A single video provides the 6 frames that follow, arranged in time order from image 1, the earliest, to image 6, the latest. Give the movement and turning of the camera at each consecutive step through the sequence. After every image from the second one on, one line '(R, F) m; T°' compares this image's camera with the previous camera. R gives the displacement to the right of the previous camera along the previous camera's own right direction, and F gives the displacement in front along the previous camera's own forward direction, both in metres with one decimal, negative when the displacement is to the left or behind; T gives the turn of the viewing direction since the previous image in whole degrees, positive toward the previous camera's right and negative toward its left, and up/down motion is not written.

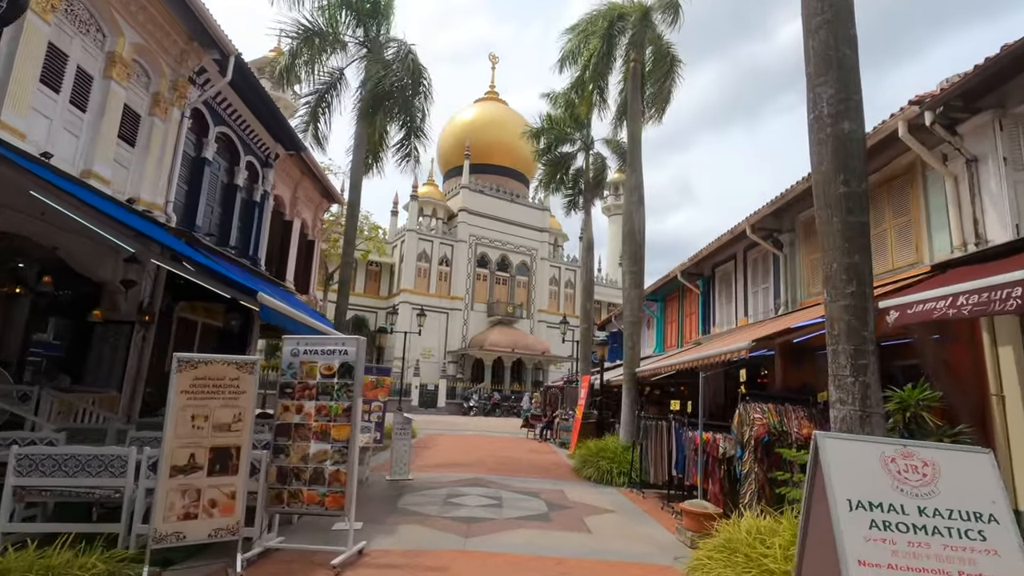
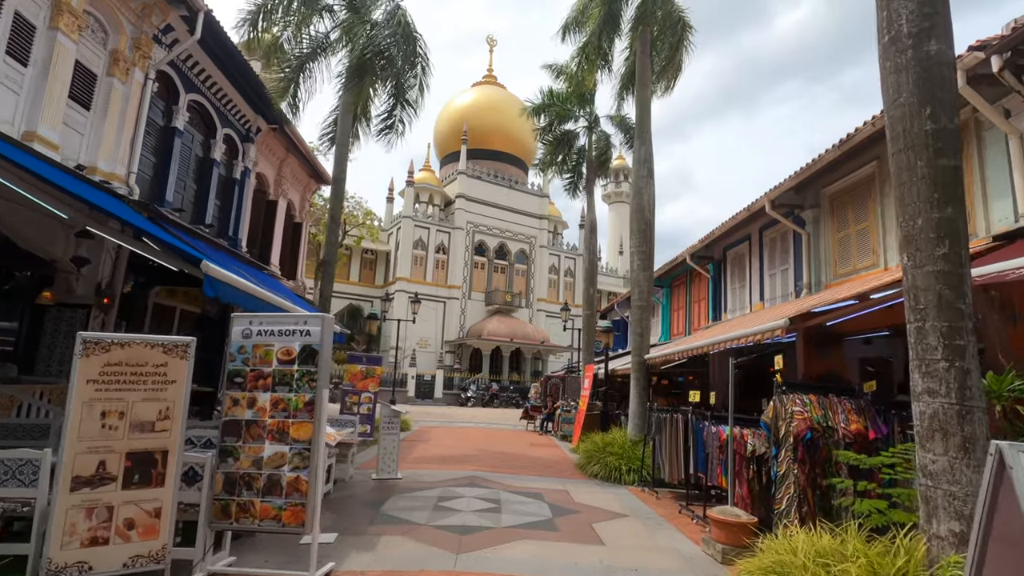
(0.0, +0.9) m; 0°
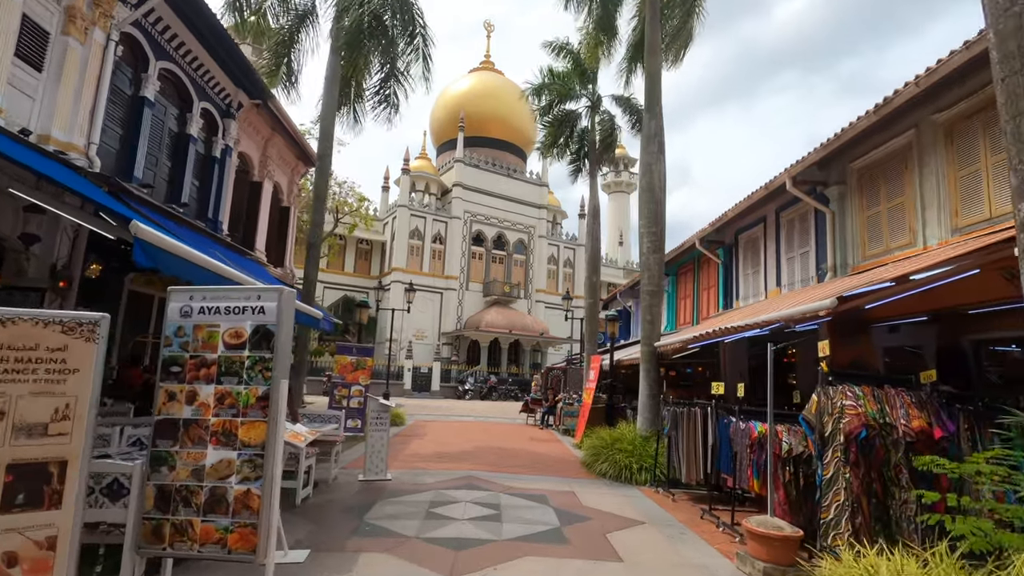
(0.0, +0.8) m; 0°
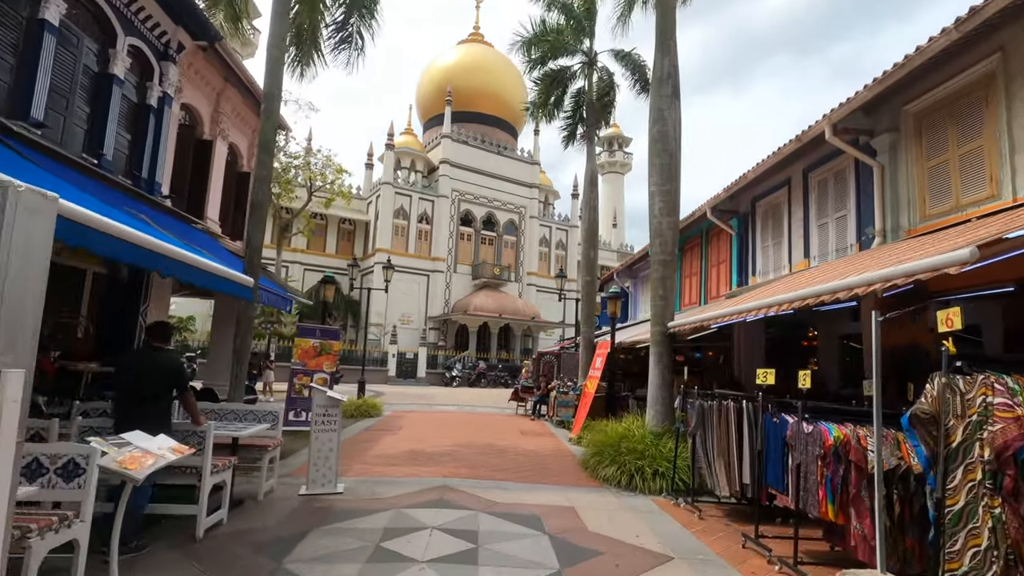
(+0.1, +1.6) m; +1°
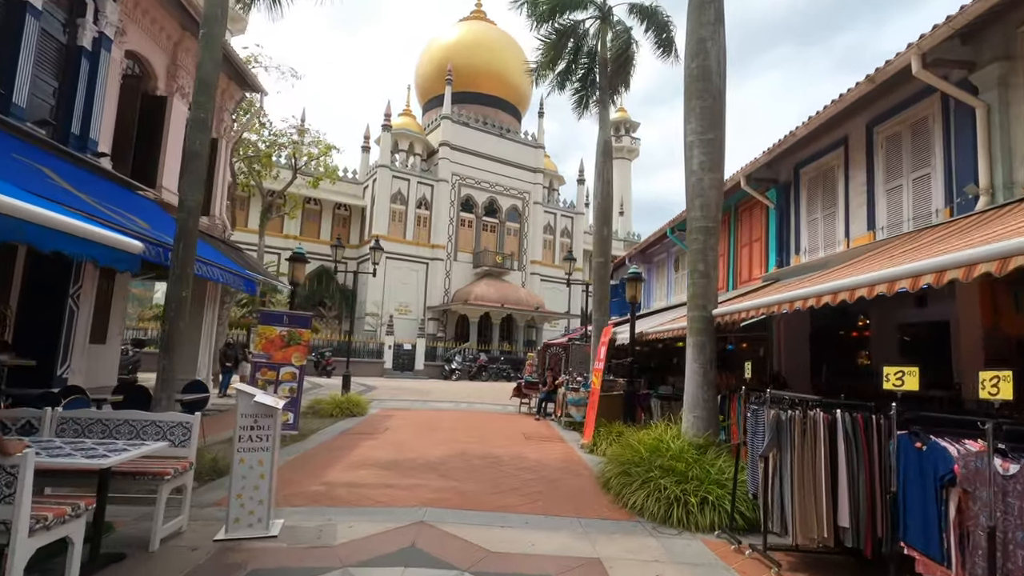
(0.0, +1.7) m; 0°
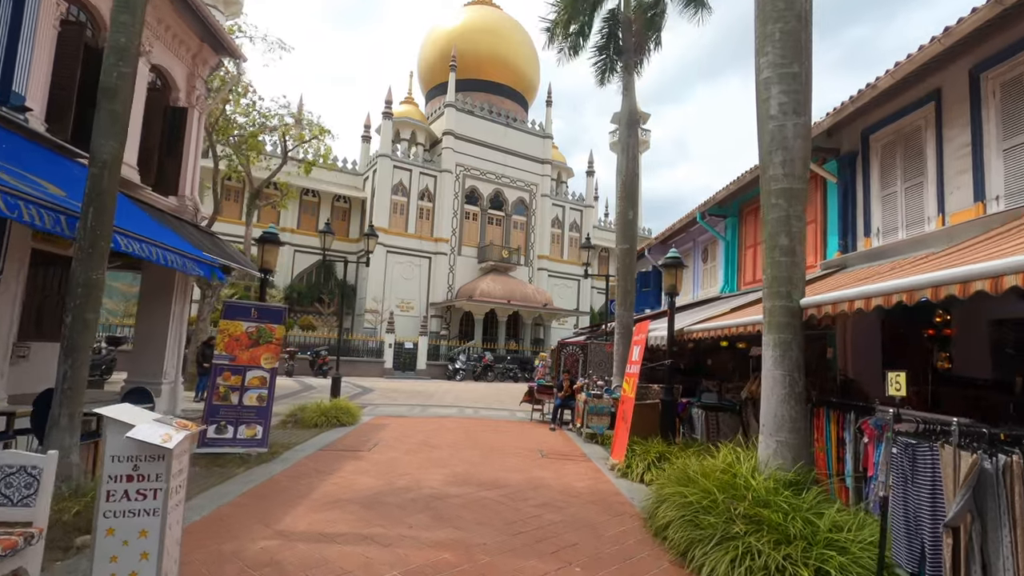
(-0.1, +1.6) m; 0°
